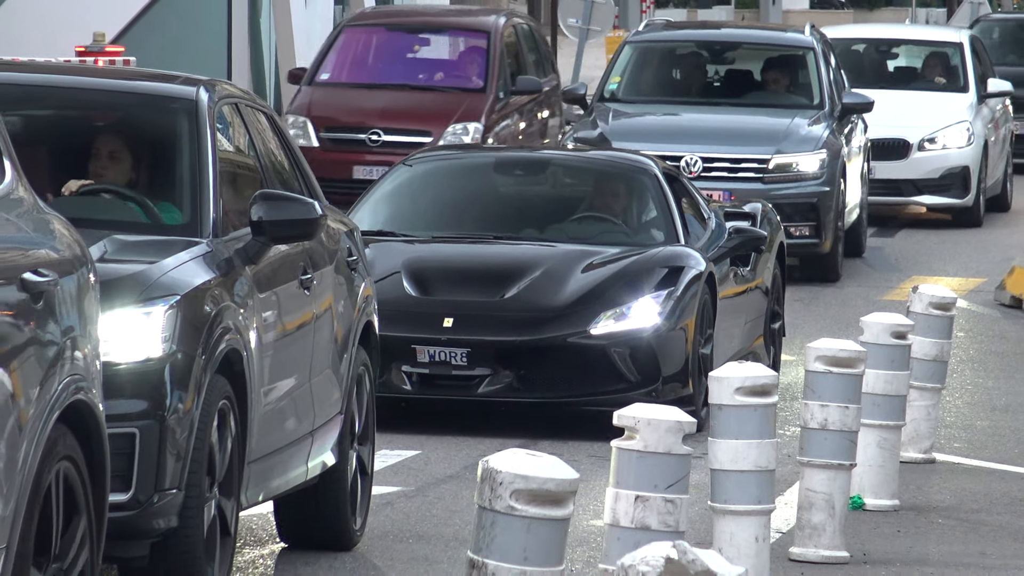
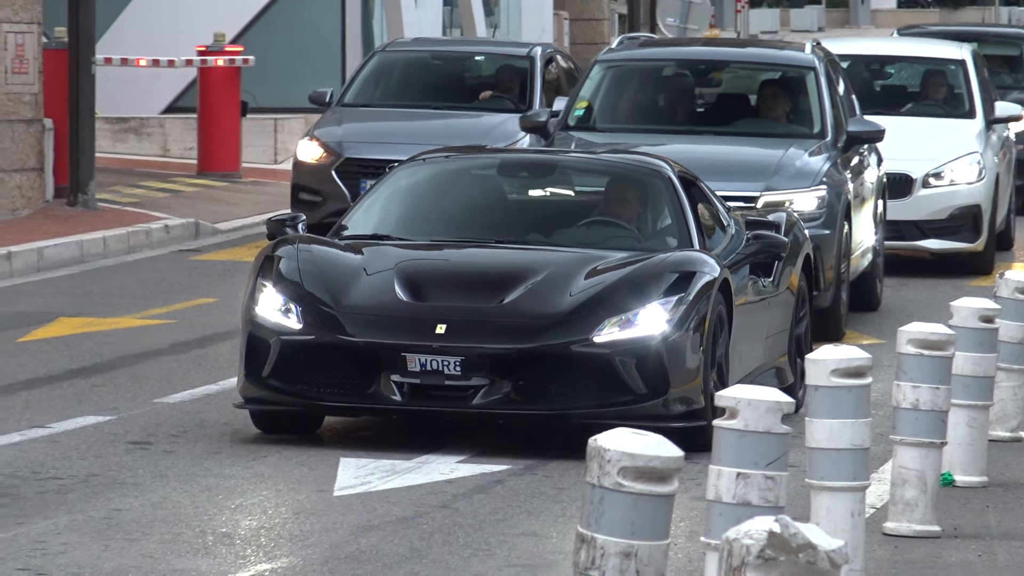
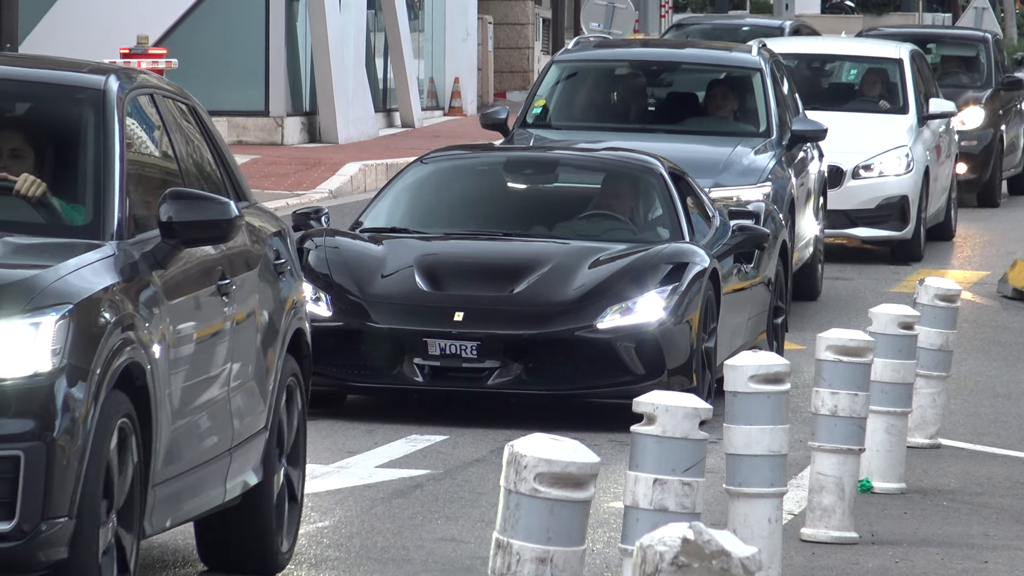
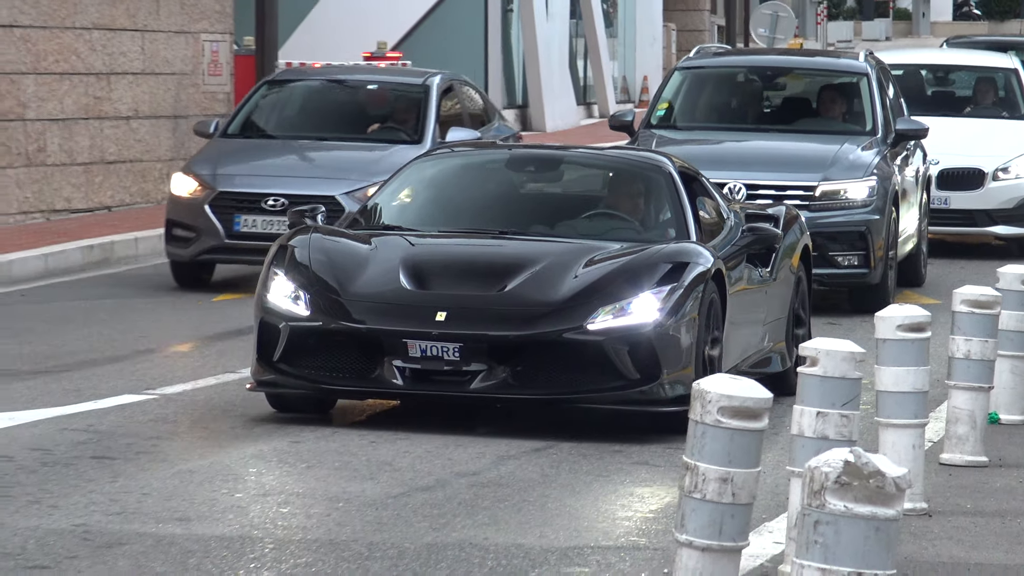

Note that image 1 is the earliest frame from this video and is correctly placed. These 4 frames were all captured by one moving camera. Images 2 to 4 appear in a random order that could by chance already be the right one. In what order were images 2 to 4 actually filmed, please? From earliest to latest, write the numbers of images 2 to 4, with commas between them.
3, 2, 4
